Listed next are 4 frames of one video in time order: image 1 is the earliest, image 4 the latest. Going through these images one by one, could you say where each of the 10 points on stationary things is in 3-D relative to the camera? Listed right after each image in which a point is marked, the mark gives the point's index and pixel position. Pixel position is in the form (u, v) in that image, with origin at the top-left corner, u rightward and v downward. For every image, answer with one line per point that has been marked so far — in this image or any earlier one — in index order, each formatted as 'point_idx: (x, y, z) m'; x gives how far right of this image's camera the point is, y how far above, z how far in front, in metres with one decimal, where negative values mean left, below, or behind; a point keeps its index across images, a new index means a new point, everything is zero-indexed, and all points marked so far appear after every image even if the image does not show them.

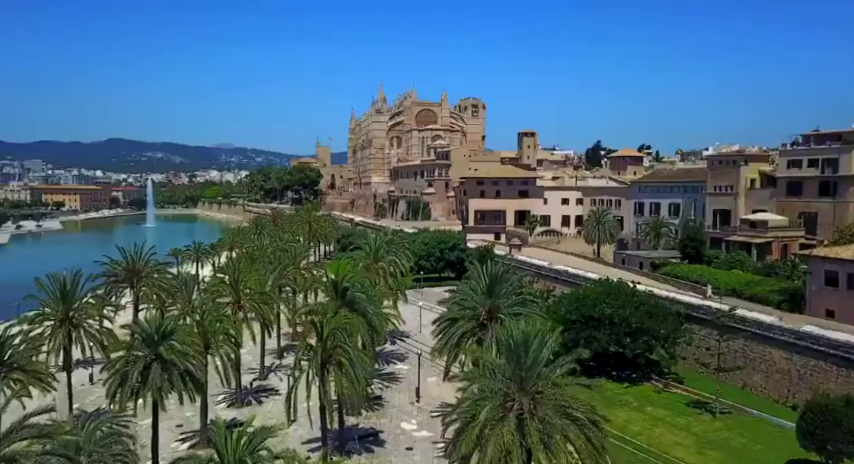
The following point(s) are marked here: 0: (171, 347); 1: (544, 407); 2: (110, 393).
0: (-8.3, -3.7, +19.9) m
1: (+2.7, -4.1, +14.3) m
2: (-10.2, -5.2, +19.7) m
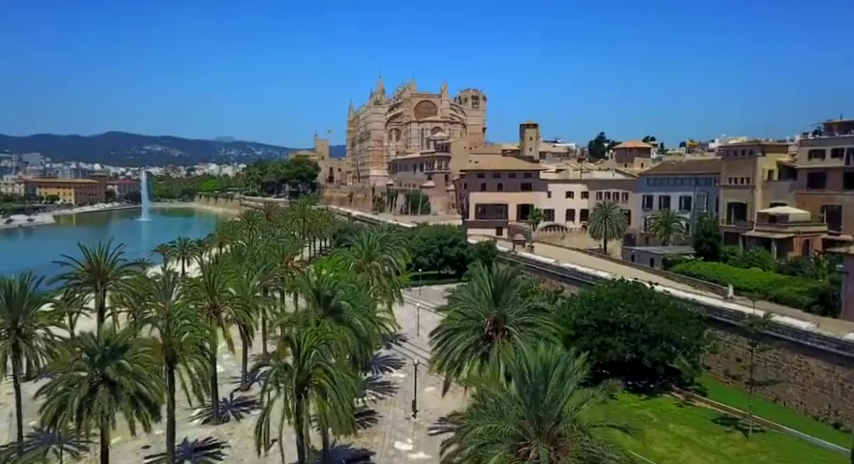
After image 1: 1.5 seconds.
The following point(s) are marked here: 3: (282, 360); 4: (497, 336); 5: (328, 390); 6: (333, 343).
0: (-8.4, -3.7, +16.9) m
1: (+2.6, -4.1, +11.3) m
2: (-10.3, -5.1, +16.7) m
3: (-4.2, -3.8, +18.0) m
4: (+2.3, -3.4, +19.9) m
5: (-2.8, -4.4, +17.3) m
6: (-2.9, -3.4, +18.8) m
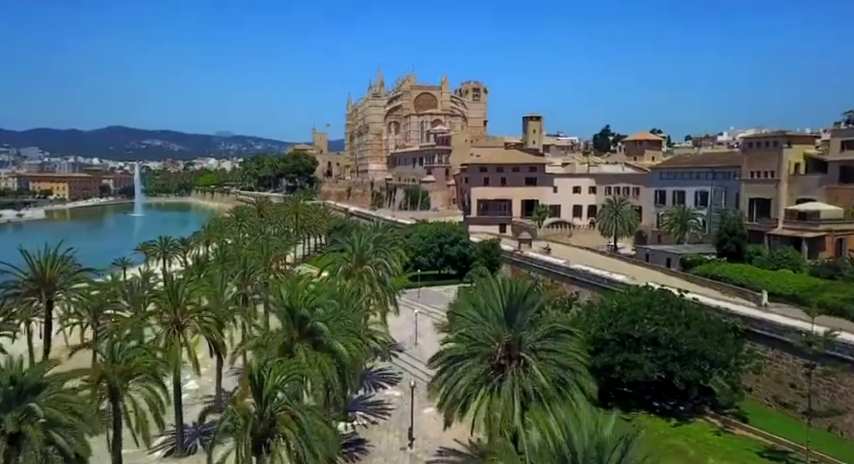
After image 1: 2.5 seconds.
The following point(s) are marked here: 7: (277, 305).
0: (-8.5, -3.8, +13.1) m
1: (+2.5, -4.3, +7.5) m
2: (-10.4, -5.3, +13.0) m
3: (-4.3, -3.9, +14.2) m
4: (+2.2, -3.5, +16.1) m
5: (-2.8, -4.6, +13.5) m
6: (-2.9, -3.5, +15.0) m
7: (-4.6, -2.2, +18.9) m
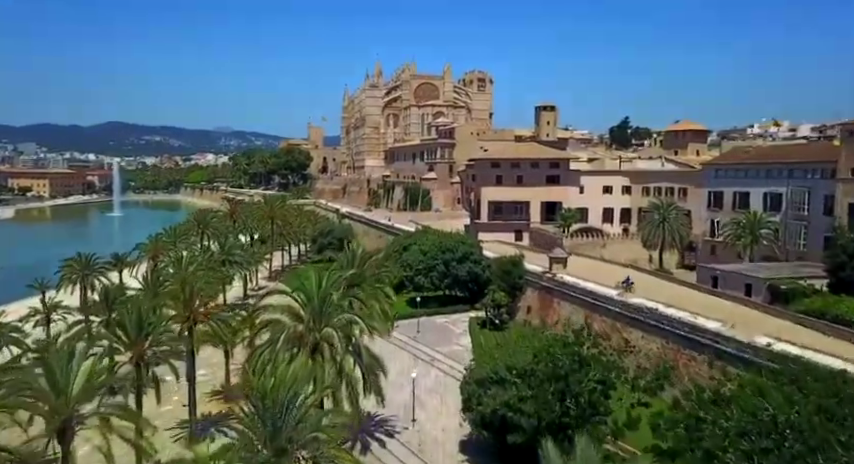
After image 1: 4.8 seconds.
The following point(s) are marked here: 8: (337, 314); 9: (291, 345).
0: (-8.4, -5.1, +1.2) m
1: (+2.6, -5.6, -4.4) m
2: (-10.3, -6.5, +1.1) m
3: (-4.2, -5.1, +2.3) m
4: (+2.3, -4.7, +4.2) m
5: (-2.8, -5.8, +1.6) m
6: (-2.9, -4.7, +3.1) m
7: (-4.5, -3.4, +7.0) m
8: (-2.7, -2.4, +18.4) m
9: (-3.8, -3.2, +17.6) m
